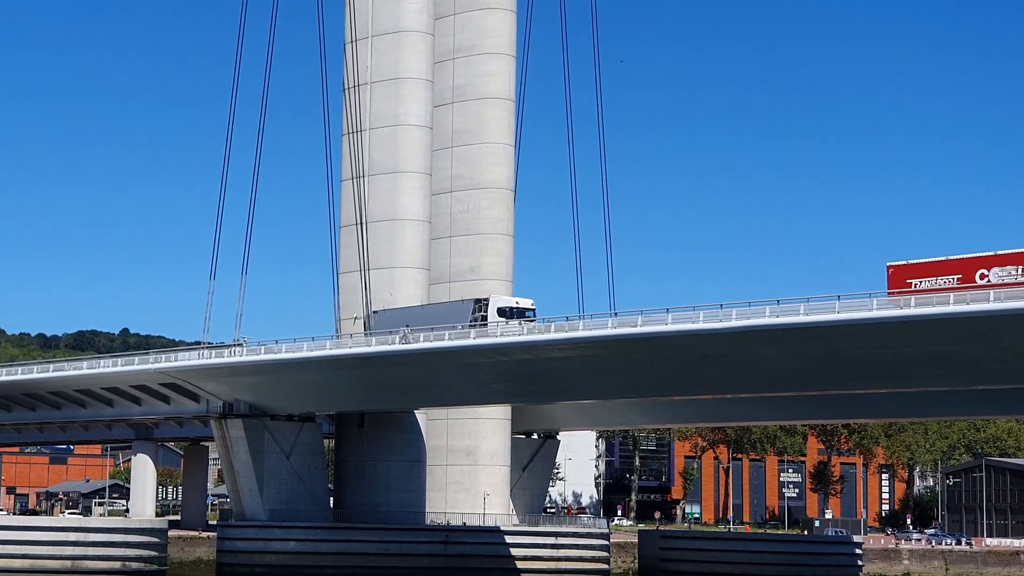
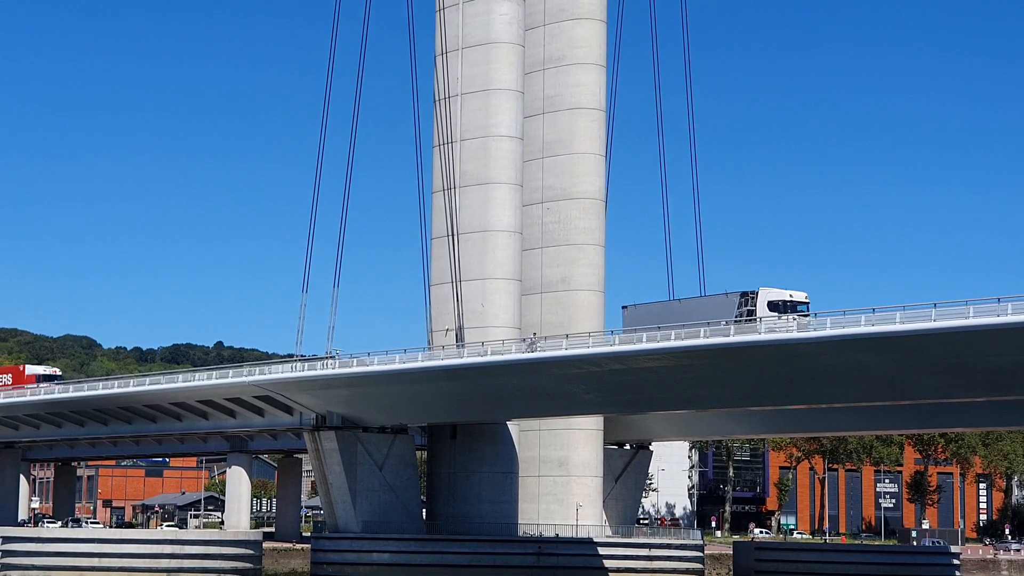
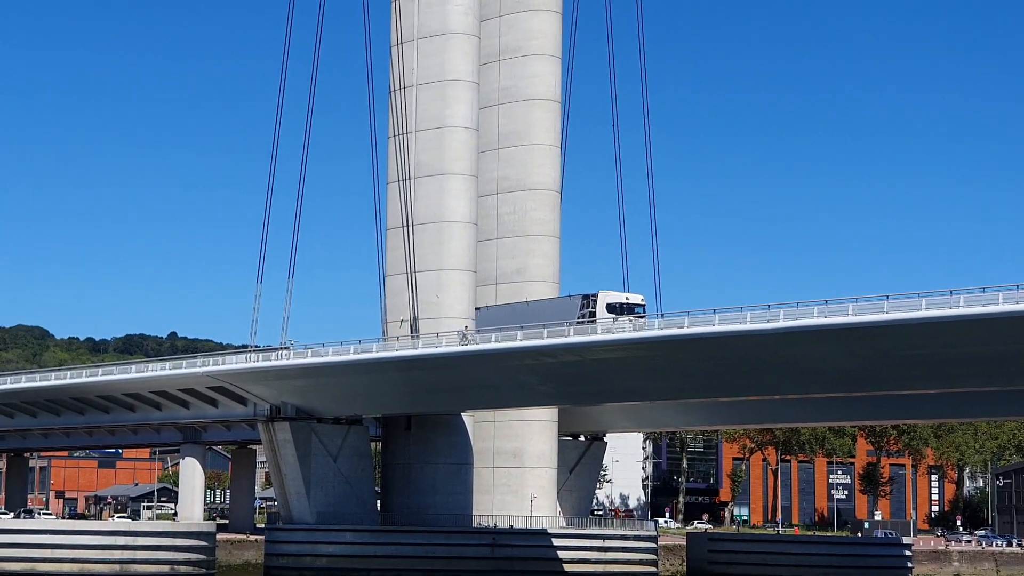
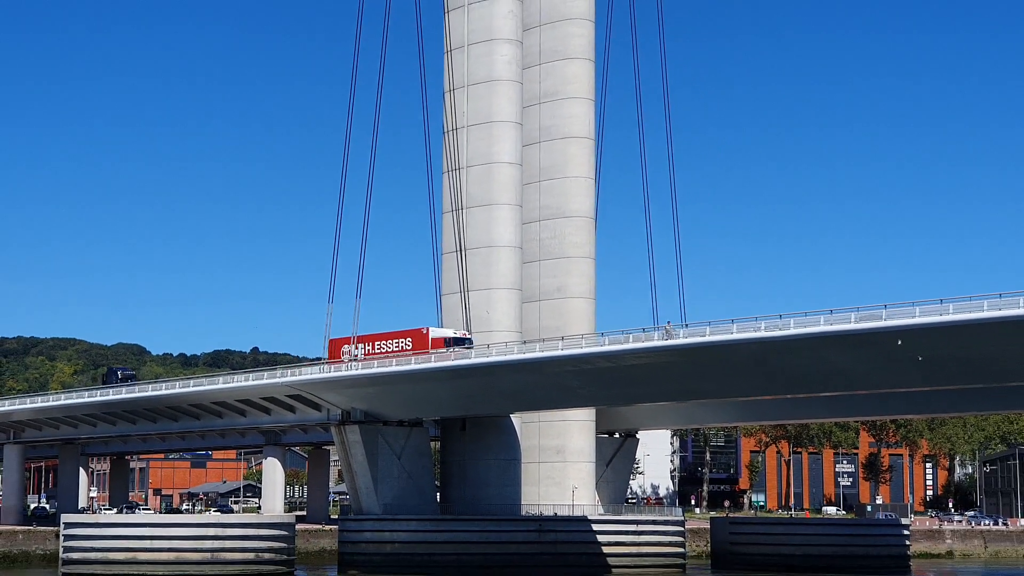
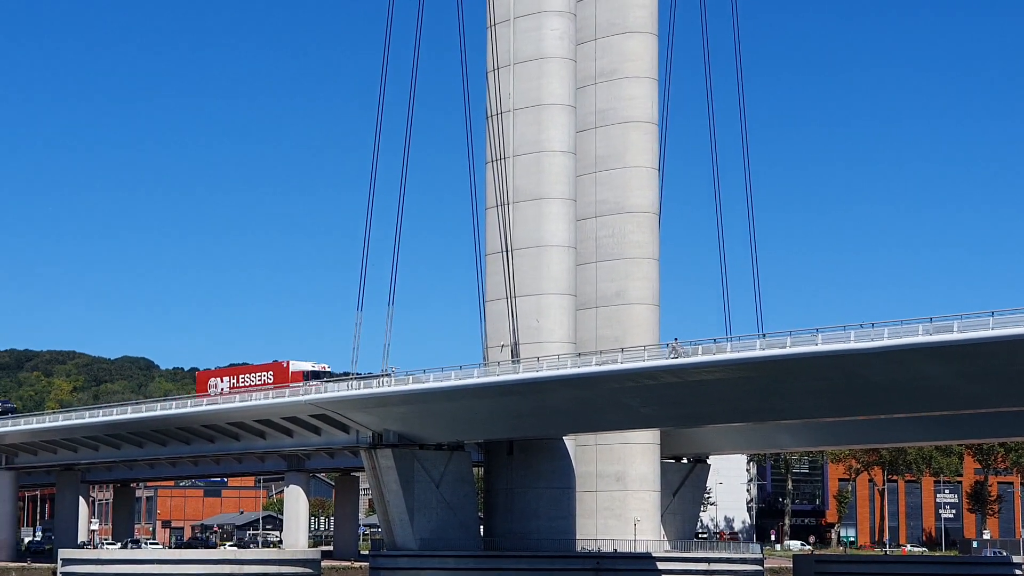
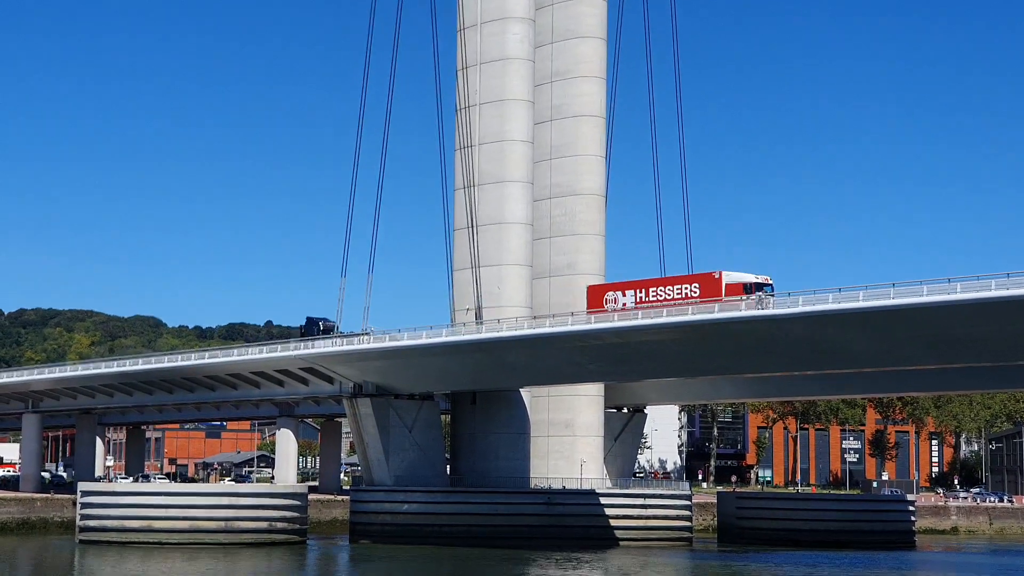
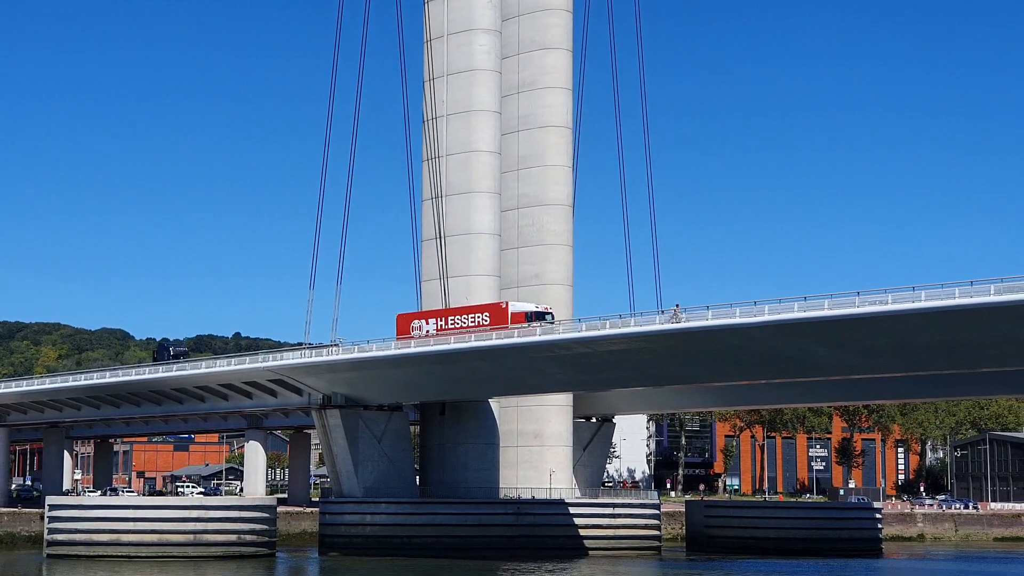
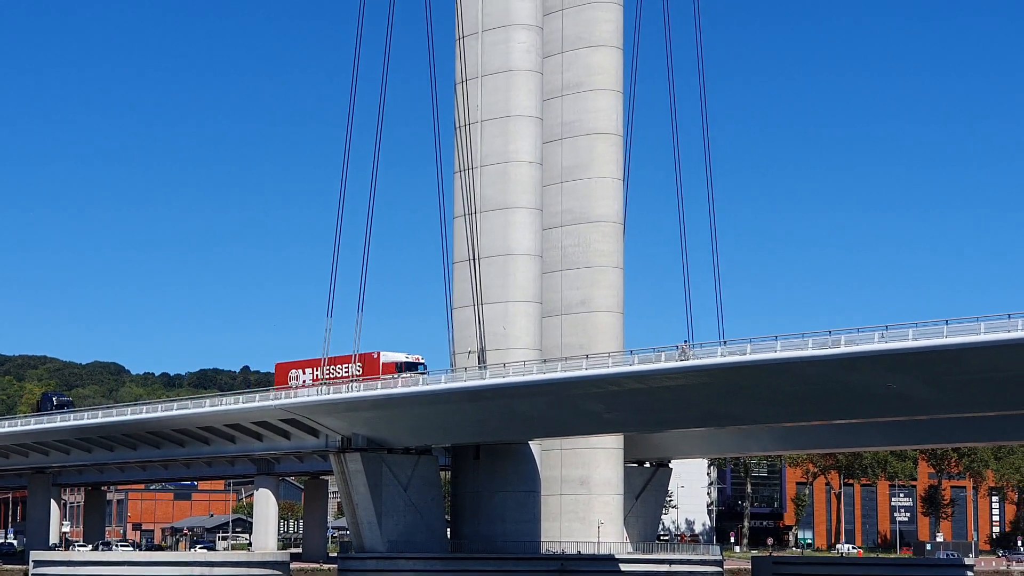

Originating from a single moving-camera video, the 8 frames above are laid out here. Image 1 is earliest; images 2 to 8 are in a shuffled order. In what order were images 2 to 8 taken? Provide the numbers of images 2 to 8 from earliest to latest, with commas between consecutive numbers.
3, 2, 5, 8, 4, 7, 6
